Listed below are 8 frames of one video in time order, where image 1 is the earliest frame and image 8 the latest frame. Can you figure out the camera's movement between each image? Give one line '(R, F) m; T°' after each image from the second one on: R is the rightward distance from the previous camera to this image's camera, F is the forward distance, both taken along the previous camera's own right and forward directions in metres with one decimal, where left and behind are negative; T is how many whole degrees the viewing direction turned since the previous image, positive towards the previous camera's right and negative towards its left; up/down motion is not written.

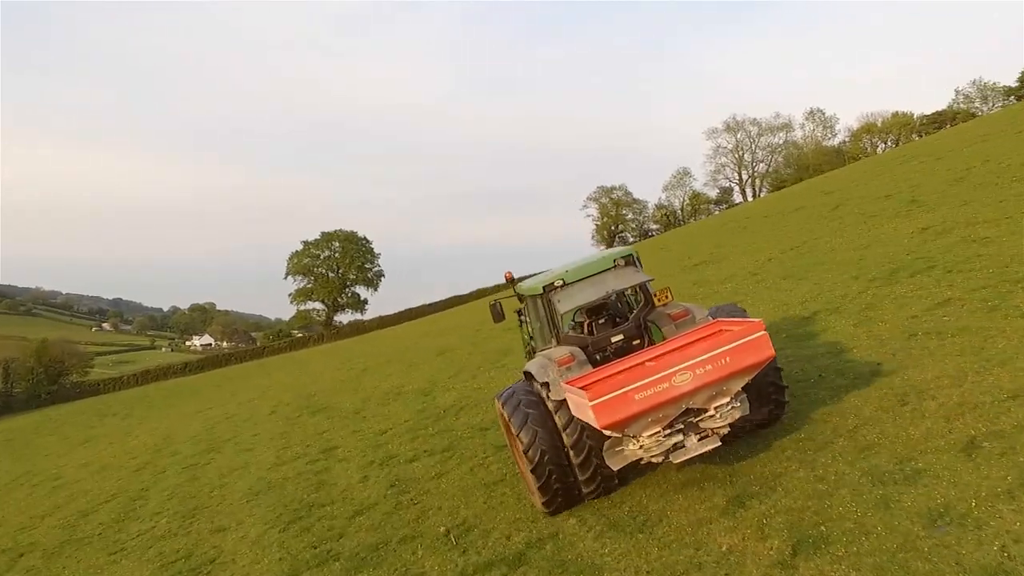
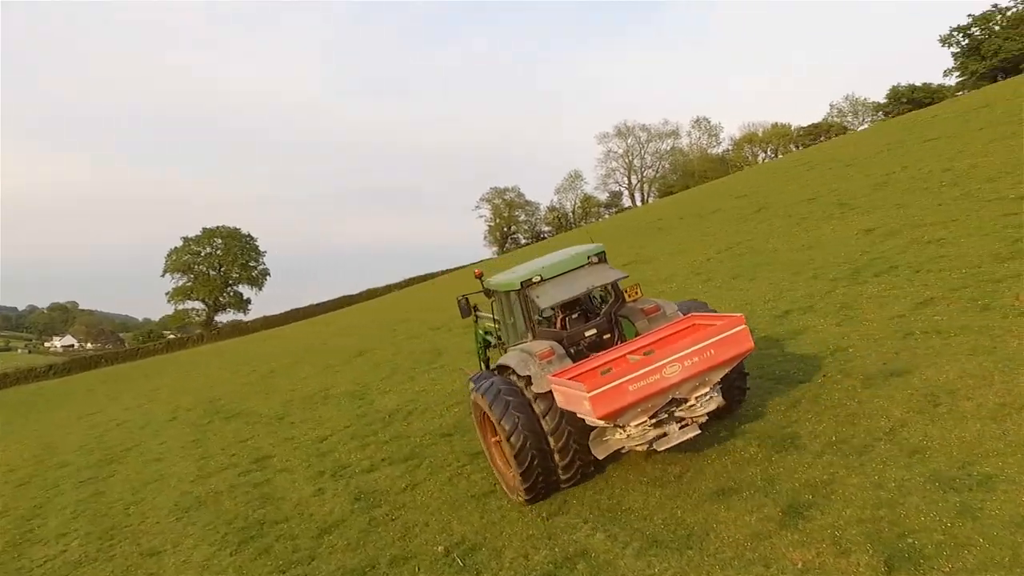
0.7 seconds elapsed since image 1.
(-0.8, +0.6) m; +8°
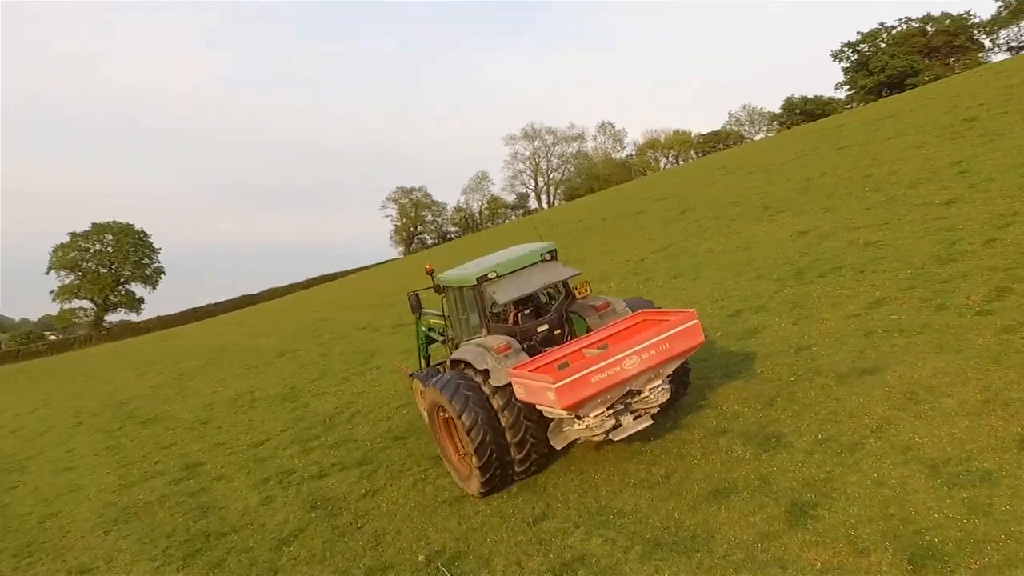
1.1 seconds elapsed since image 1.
(-0.5, +0.3) m; +7°
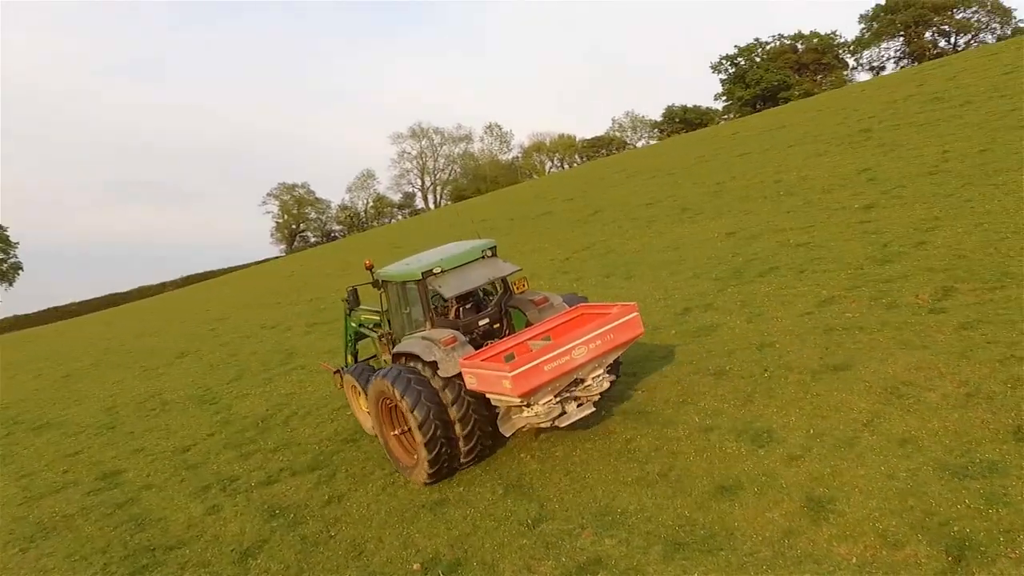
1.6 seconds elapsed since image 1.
(-0.7, +0.3) m; +8°
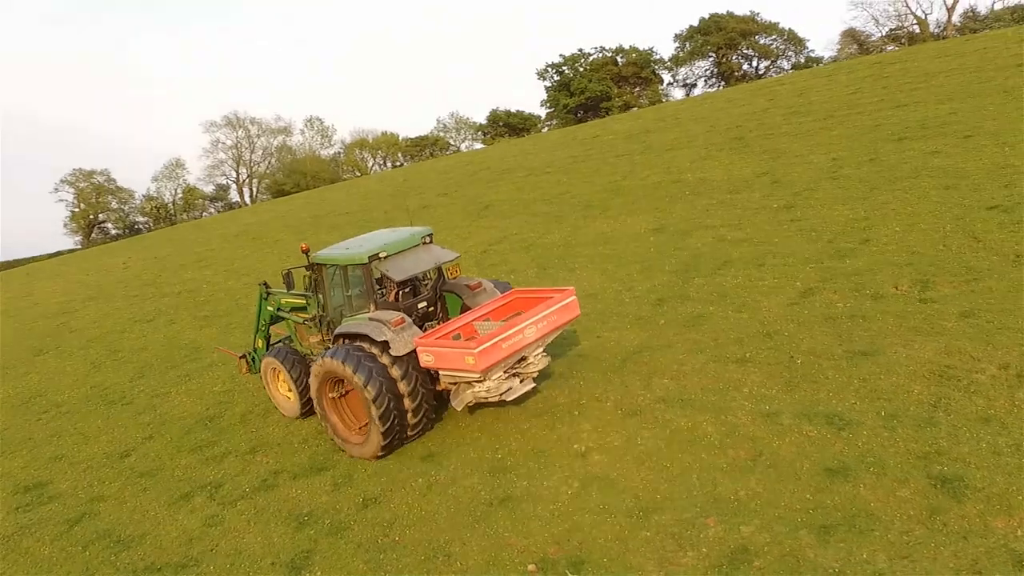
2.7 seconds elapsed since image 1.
(-1.7, +0.6) m; +13°
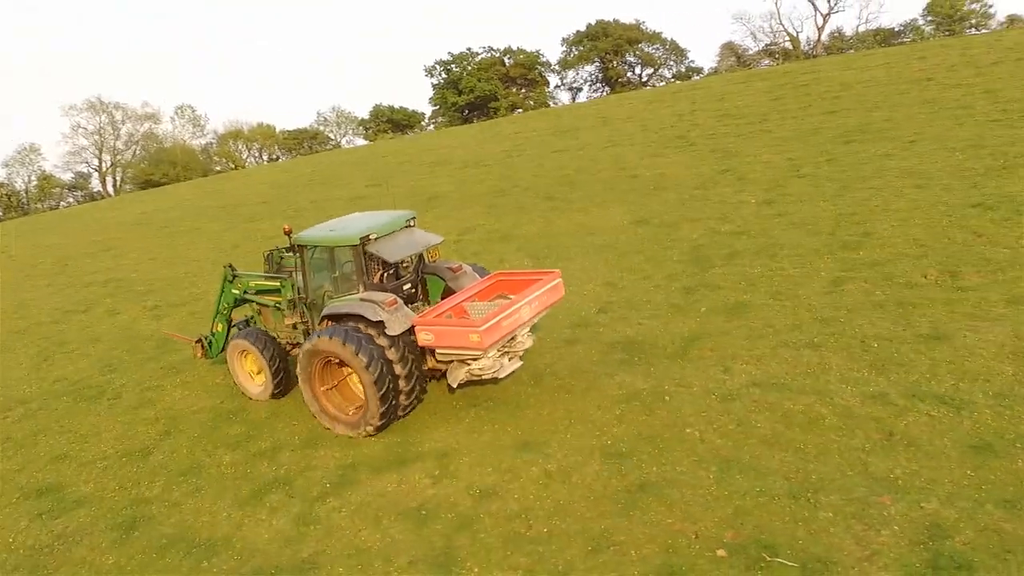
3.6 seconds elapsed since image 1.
(-1.7, +0.4) m; +9°
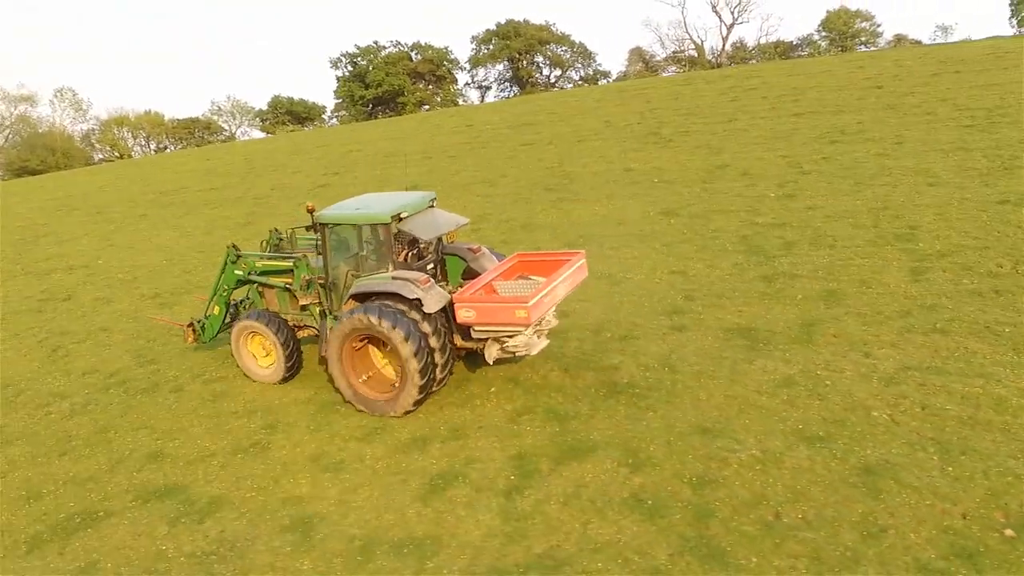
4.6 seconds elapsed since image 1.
(-2.0, +0.5) m; +8°
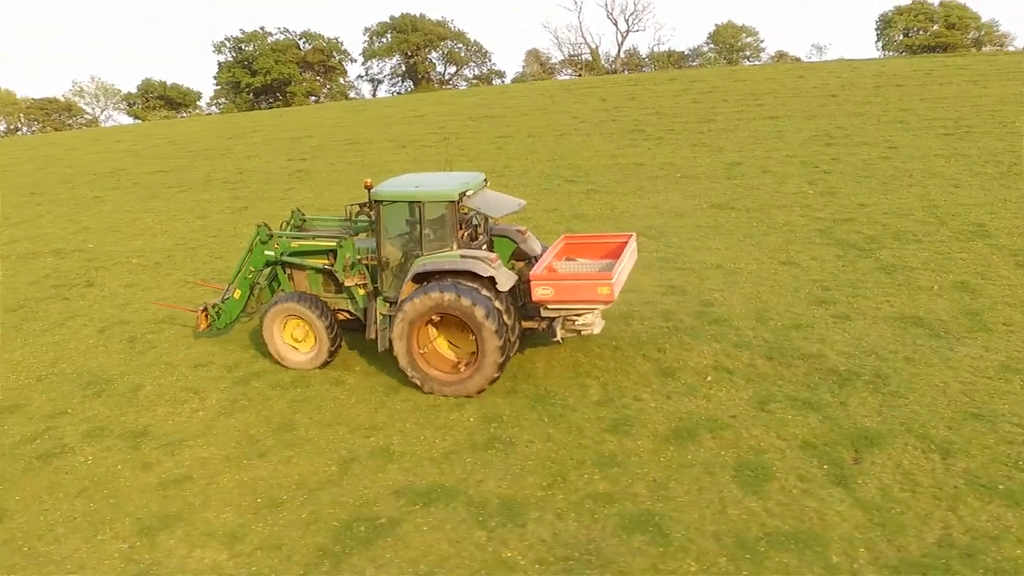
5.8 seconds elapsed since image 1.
(-2.8, +0.6) m; +10°
